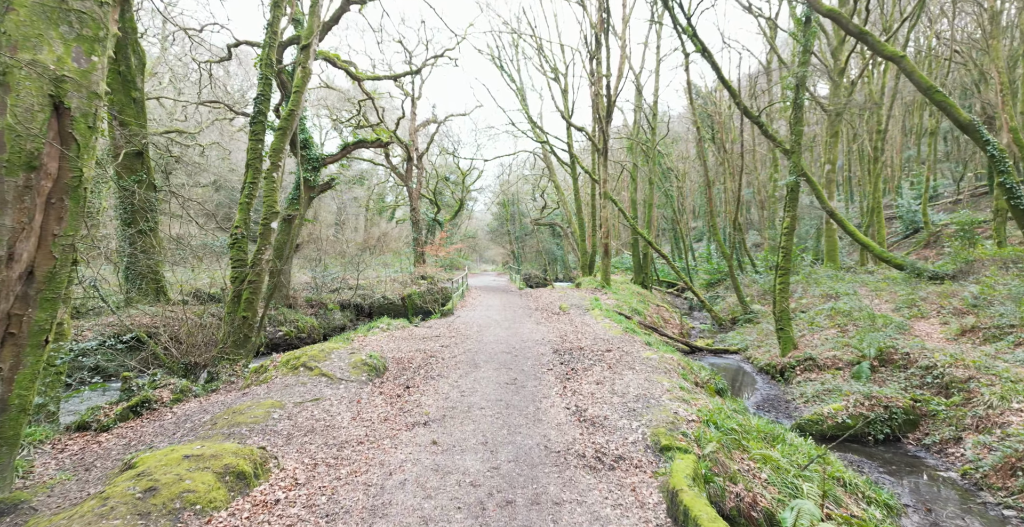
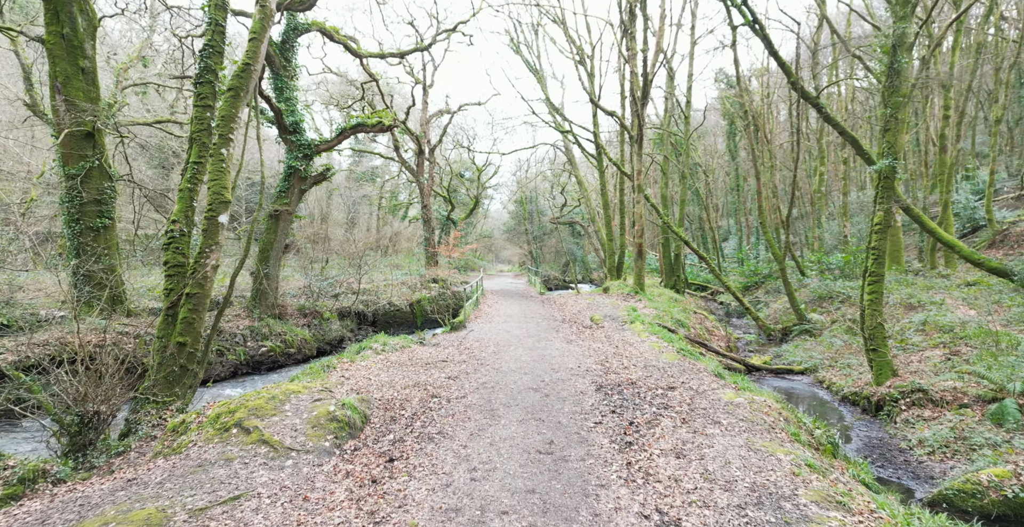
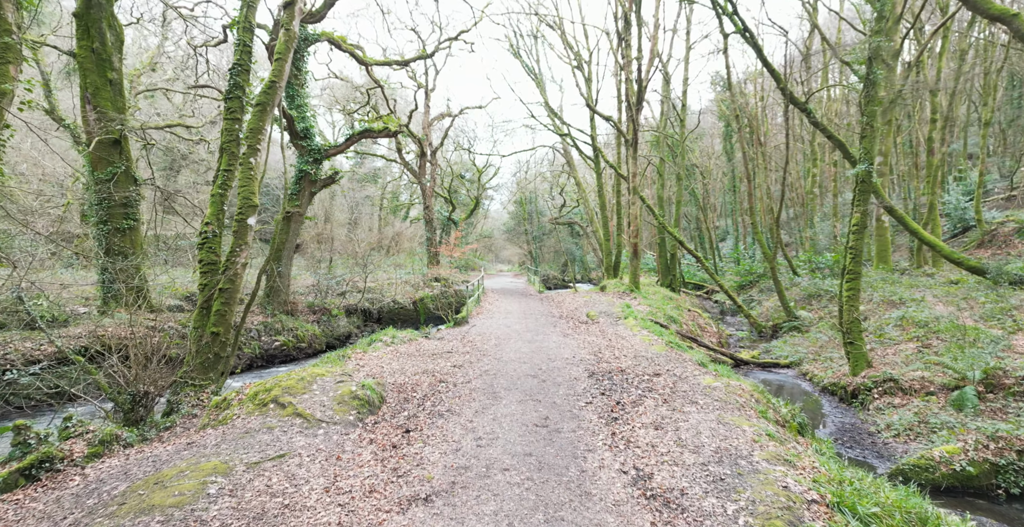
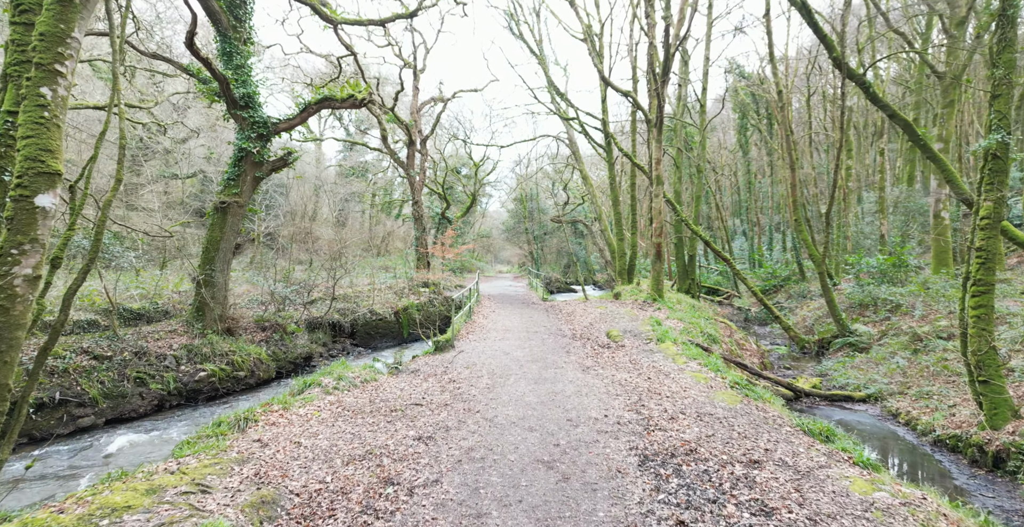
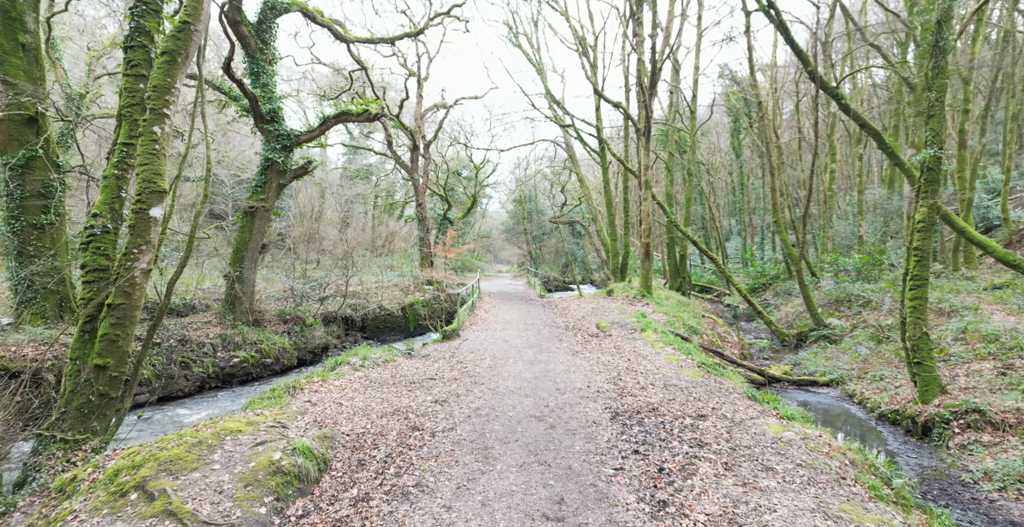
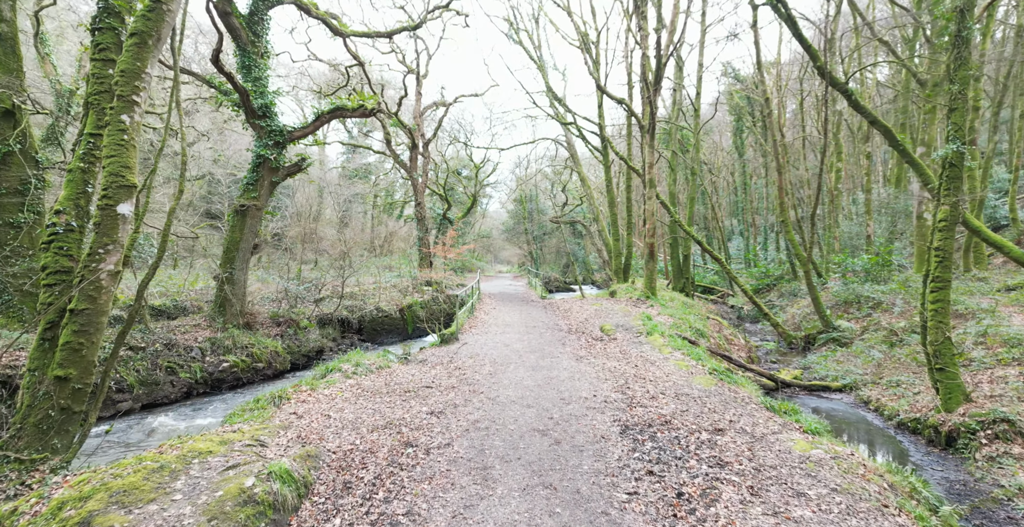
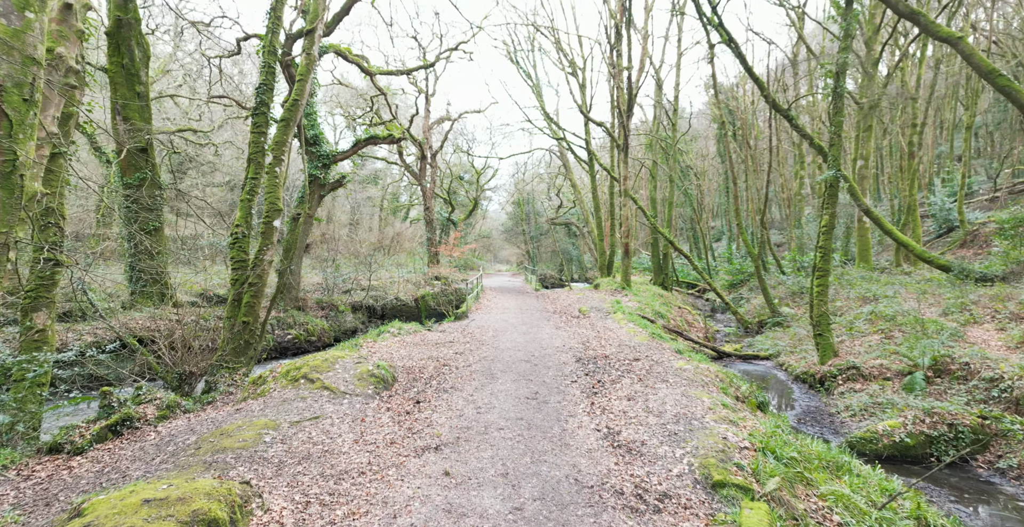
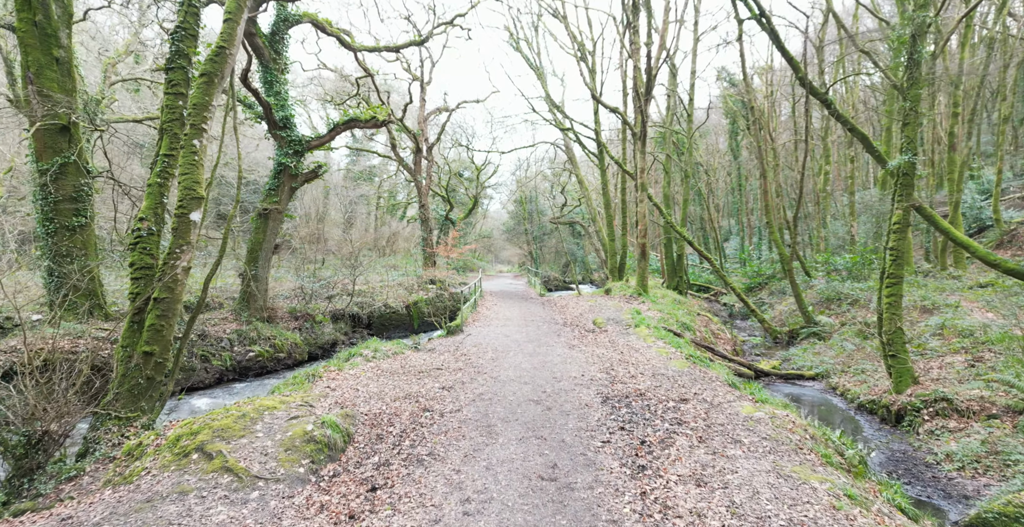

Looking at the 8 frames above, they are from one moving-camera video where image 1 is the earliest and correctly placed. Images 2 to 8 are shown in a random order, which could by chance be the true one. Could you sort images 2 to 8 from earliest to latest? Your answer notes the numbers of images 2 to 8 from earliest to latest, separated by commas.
7, 3, 2, 8, 5, 6, 4
